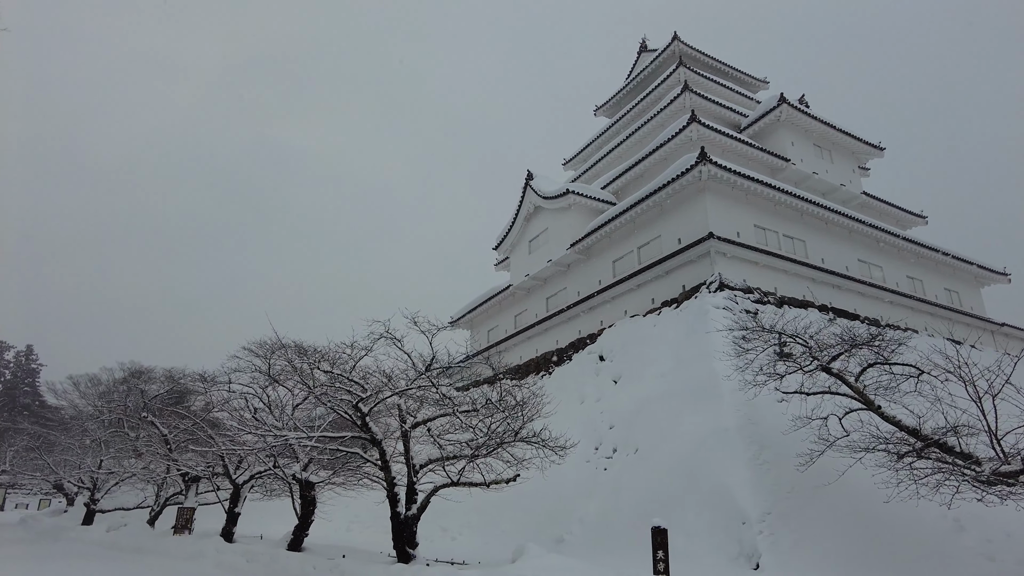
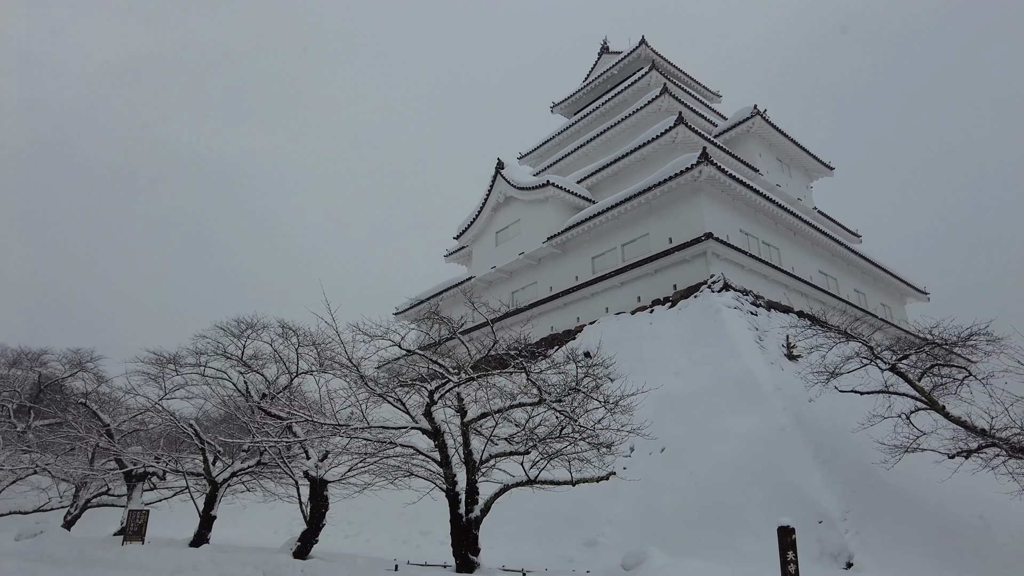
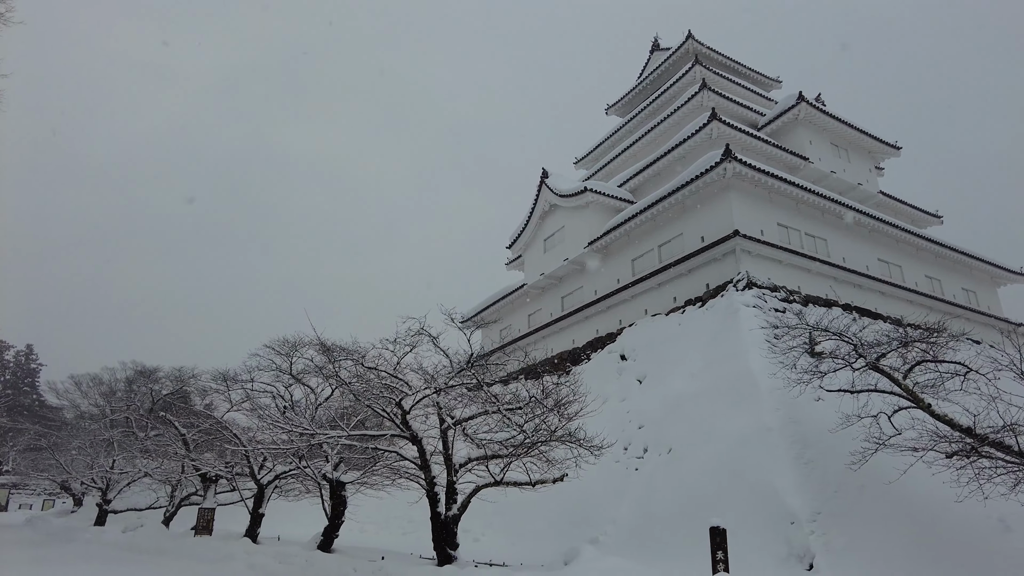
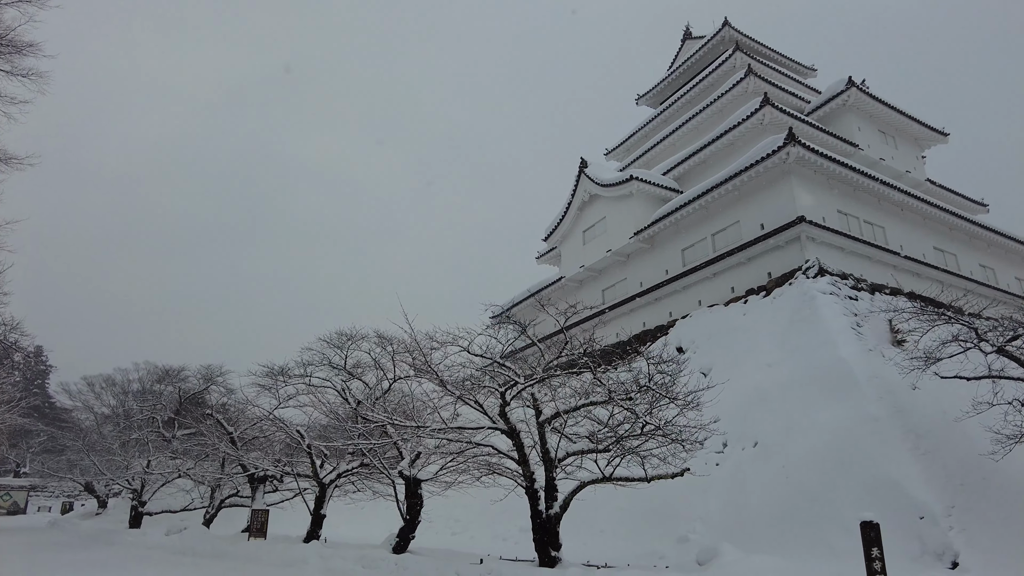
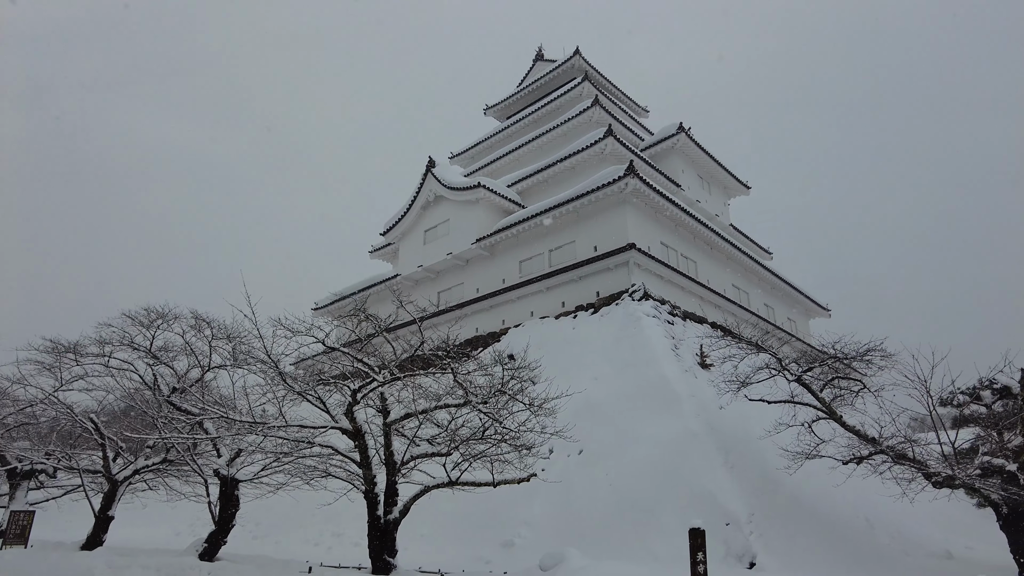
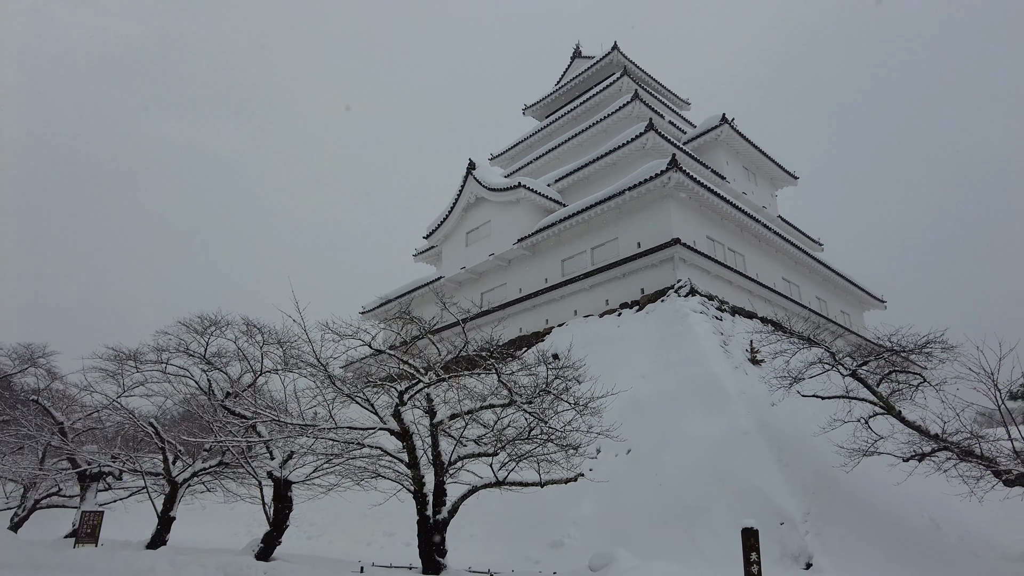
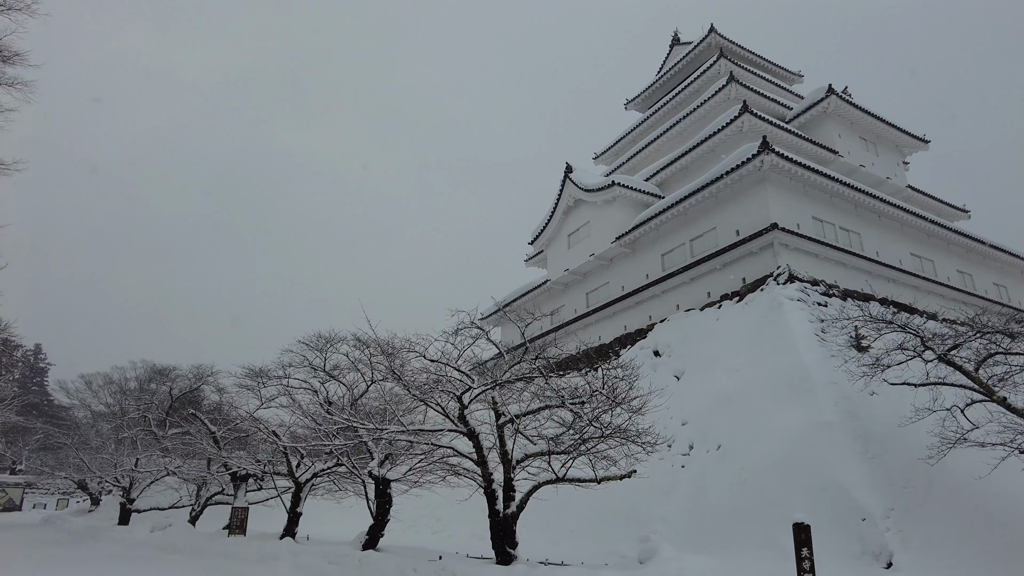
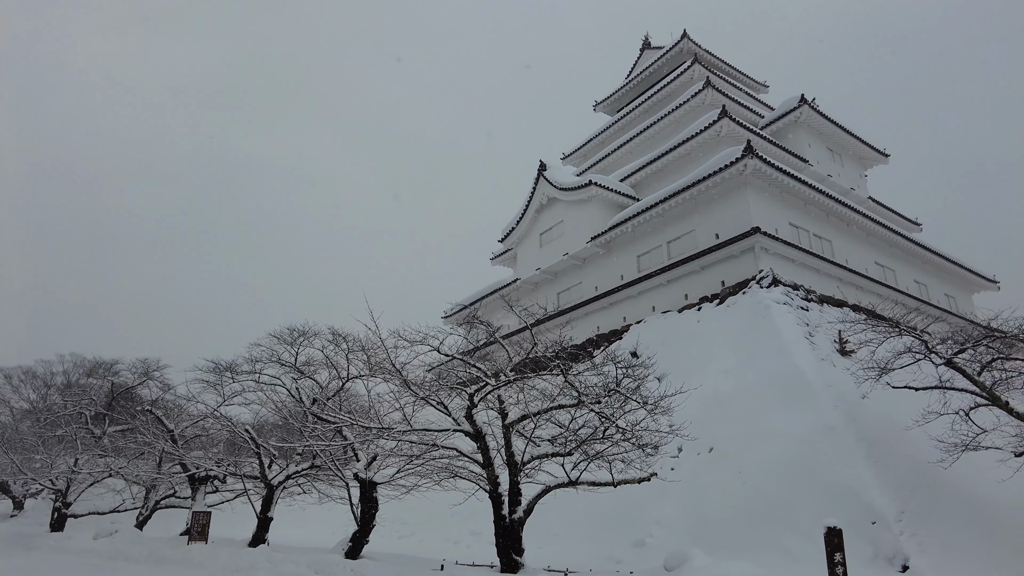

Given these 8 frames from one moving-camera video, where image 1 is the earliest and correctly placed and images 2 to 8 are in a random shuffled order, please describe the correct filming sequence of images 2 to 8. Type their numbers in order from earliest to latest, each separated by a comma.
3, 7, 4, 8, 2, 6, 5
